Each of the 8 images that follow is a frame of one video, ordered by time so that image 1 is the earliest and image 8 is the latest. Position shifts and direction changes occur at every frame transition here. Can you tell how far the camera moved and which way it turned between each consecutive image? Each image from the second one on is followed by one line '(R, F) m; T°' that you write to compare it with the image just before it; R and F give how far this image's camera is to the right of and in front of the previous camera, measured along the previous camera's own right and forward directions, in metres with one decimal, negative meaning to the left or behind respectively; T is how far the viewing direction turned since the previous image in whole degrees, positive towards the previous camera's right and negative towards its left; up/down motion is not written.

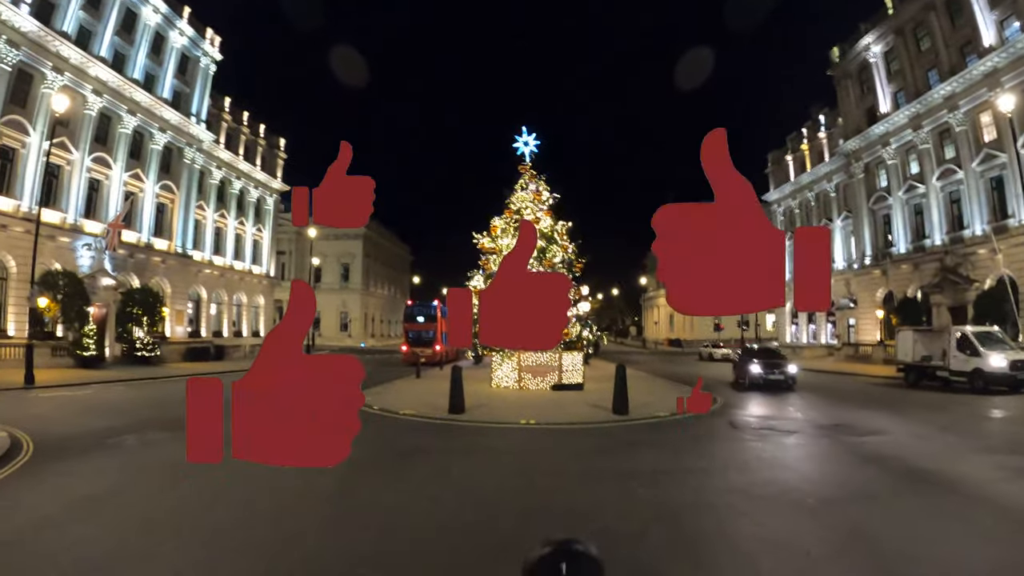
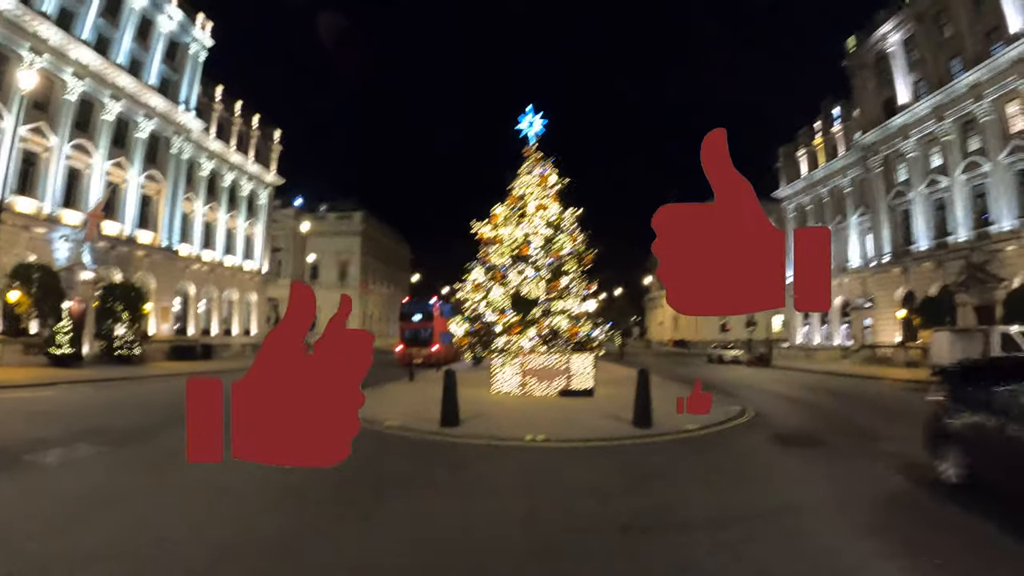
(0.0, +1.9) m; 0°
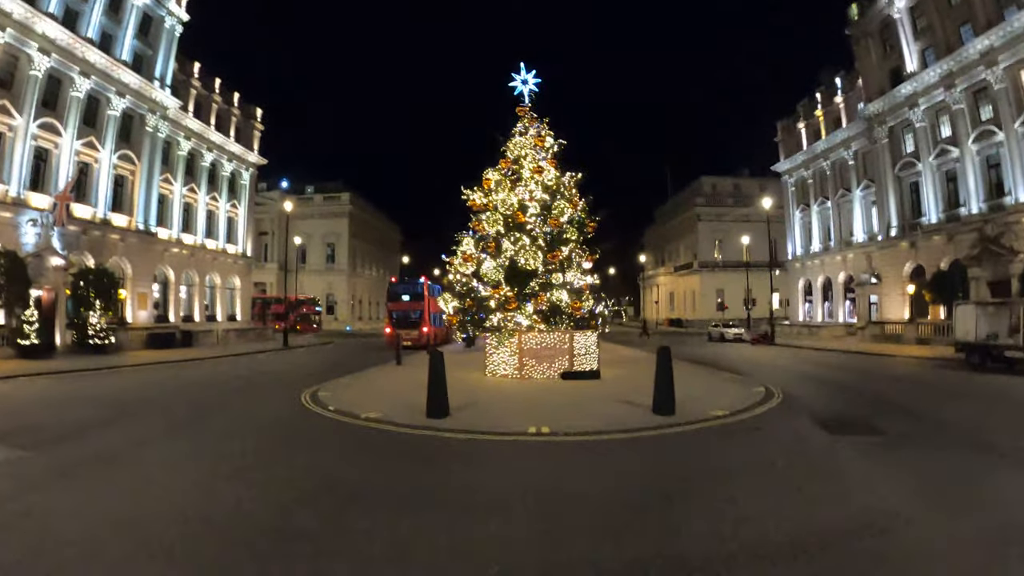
(-0.1, +1.6) m; +1°
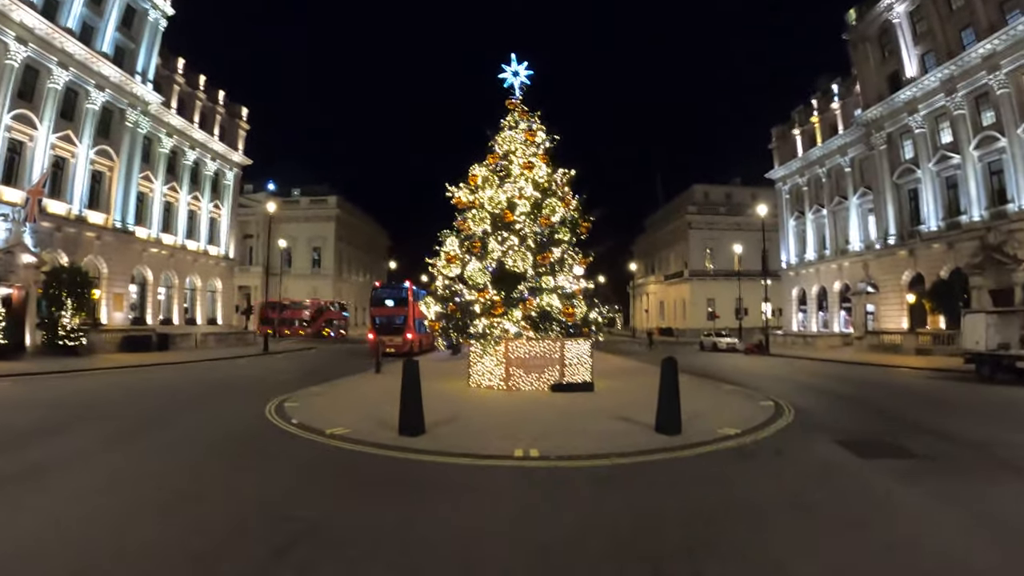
(+0.1, +1.1) m; +1°
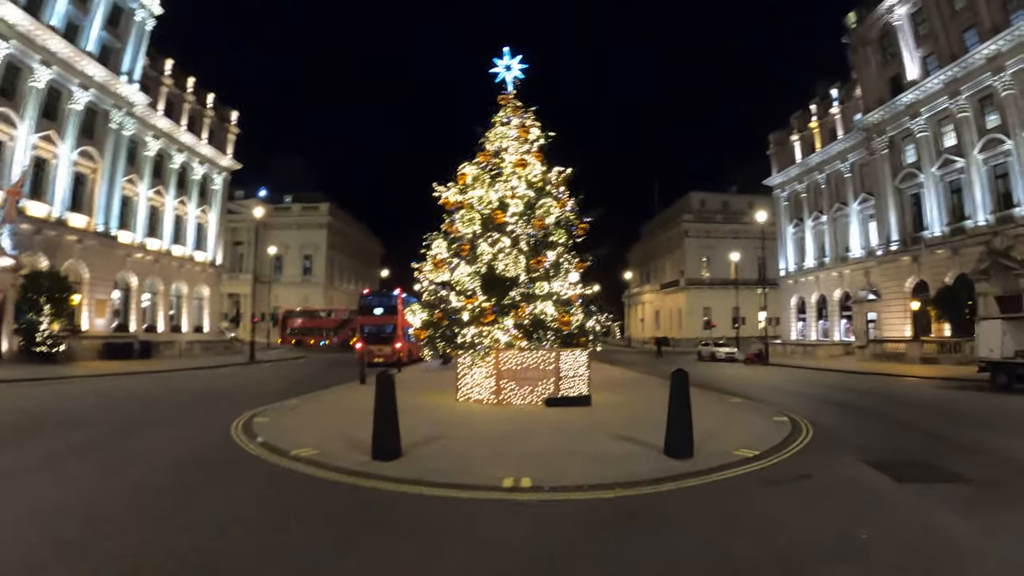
(+0.1, +1.0) m; 0°
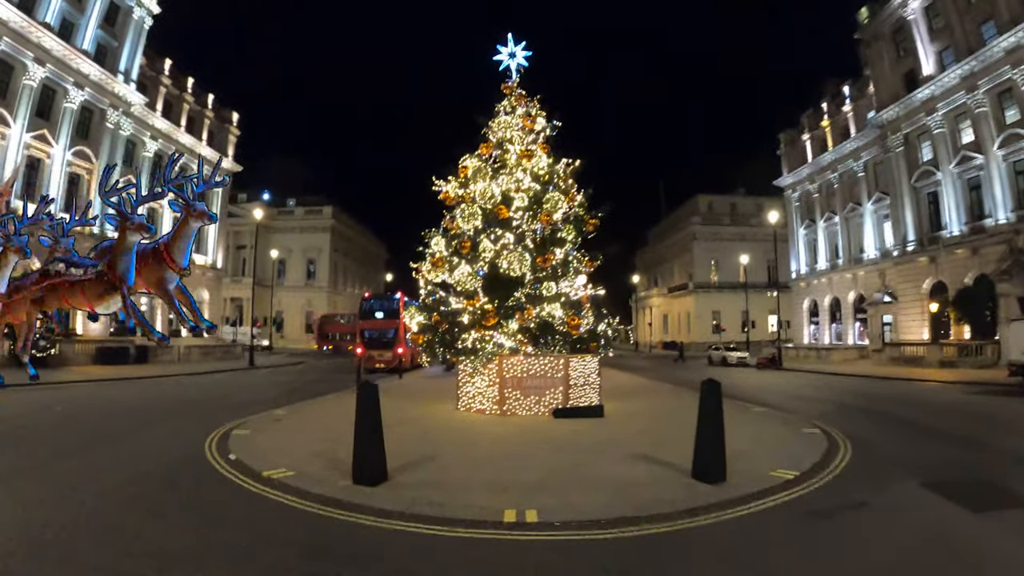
(0.0, +0.9) m; 0°
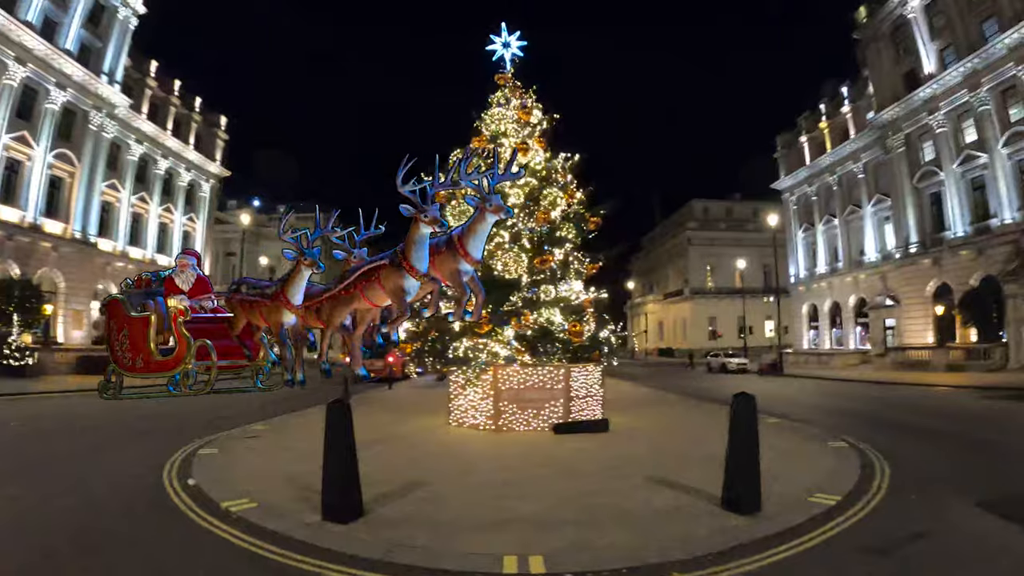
(0.0, +0.9) m; 0°
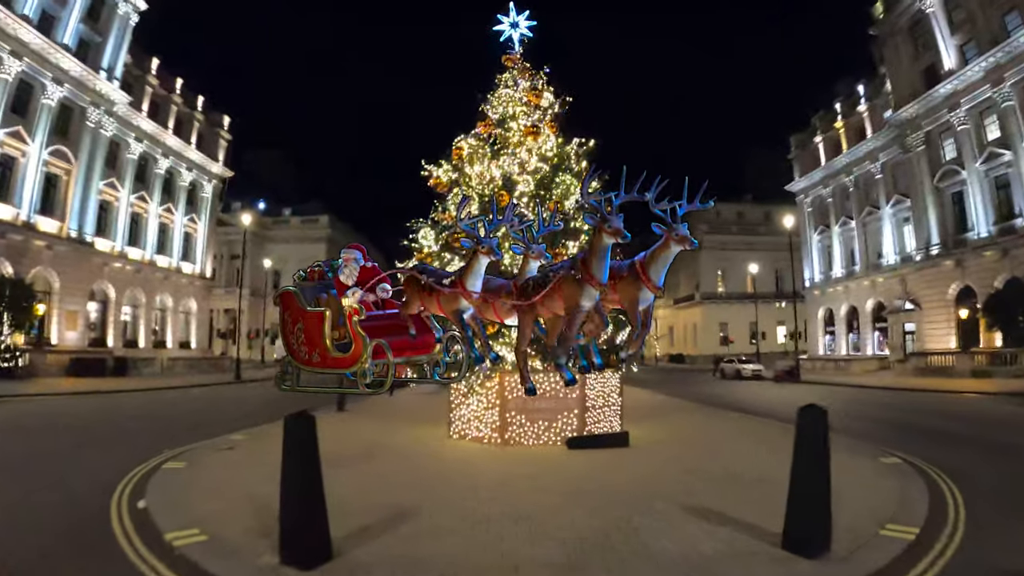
(0.0, +1.0) m; -1°
